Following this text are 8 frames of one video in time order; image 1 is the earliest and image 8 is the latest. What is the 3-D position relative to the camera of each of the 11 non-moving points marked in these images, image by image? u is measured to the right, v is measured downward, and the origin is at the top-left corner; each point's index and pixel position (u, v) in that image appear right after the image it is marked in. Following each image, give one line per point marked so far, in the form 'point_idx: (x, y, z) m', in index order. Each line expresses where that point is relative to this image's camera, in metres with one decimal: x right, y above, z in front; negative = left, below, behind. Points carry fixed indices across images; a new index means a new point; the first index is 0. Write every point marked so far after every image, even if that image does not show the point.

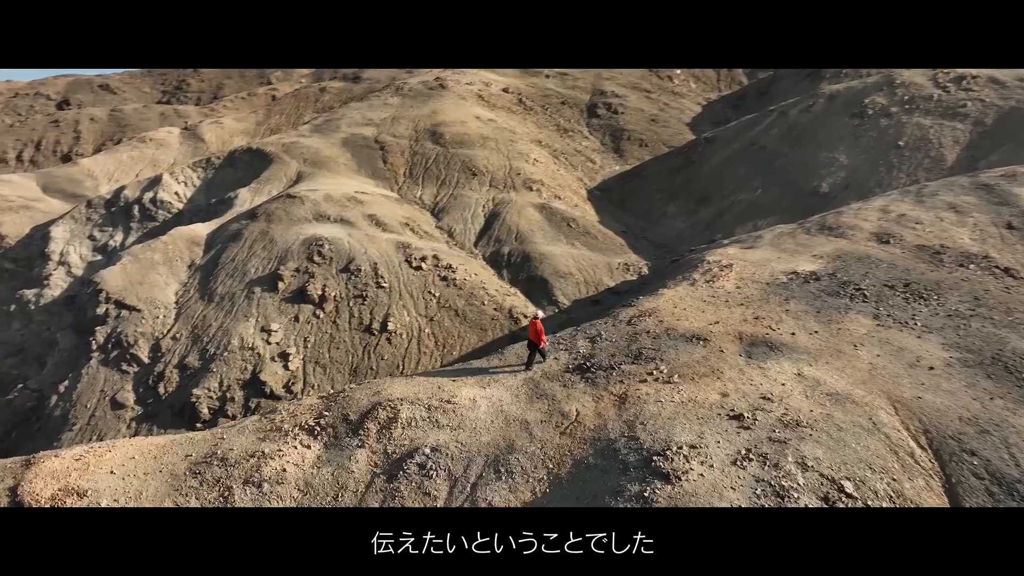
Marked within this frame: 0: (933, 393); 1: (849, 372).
0: (+6.5, -1.6, +11.1) m
1: (+5.3, -1.3, +11.4) m
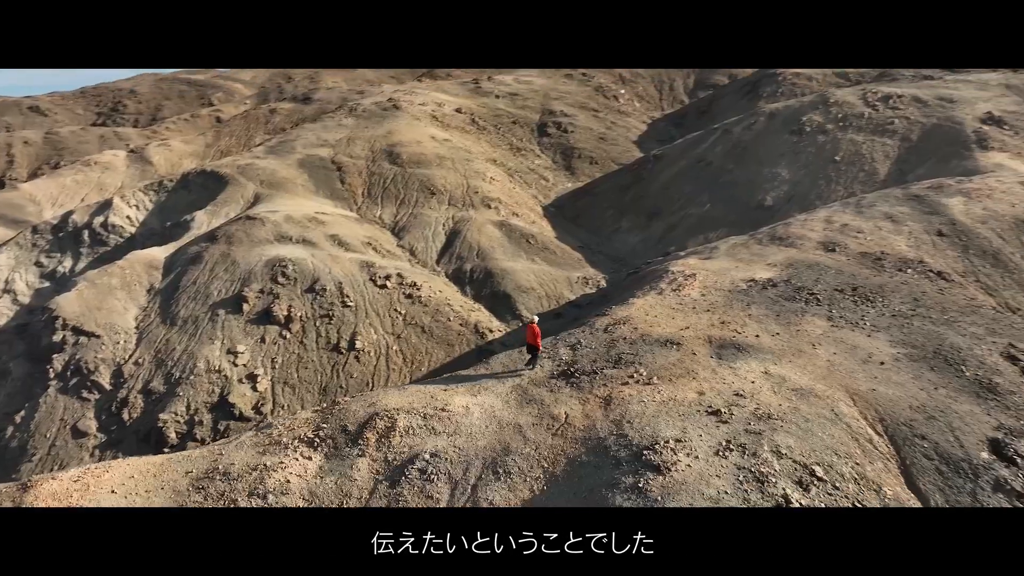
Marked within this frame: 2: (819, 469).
0: (+6.3, -1.6, +12.2) m
1: (+5.1, -1.4, +12.4) m
2: (+4.2, -2.5, +9.9) m
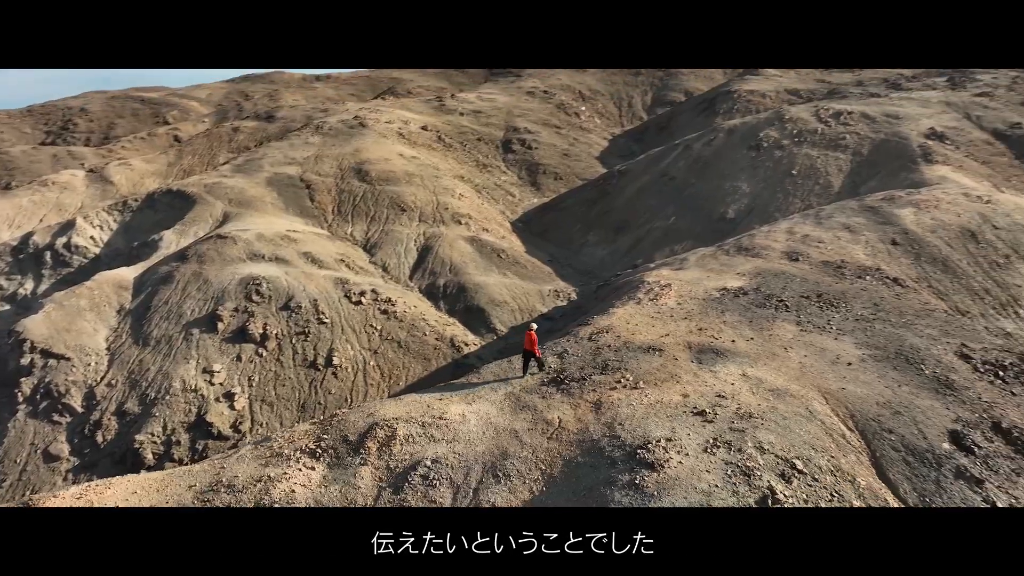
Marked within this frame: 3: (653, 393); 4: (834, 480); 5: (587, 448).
0: (+6.2, -1.7, +13.1) m
1: (+5.0, -1.5, +13.2) m
2: (+4.2, -2.6, +10.6) m
3: (+2.4, -1.8, +12.1) m
4: (+4.7, -2.8, +10.6) m
5: (+1.1, -2.4, +11.0) m
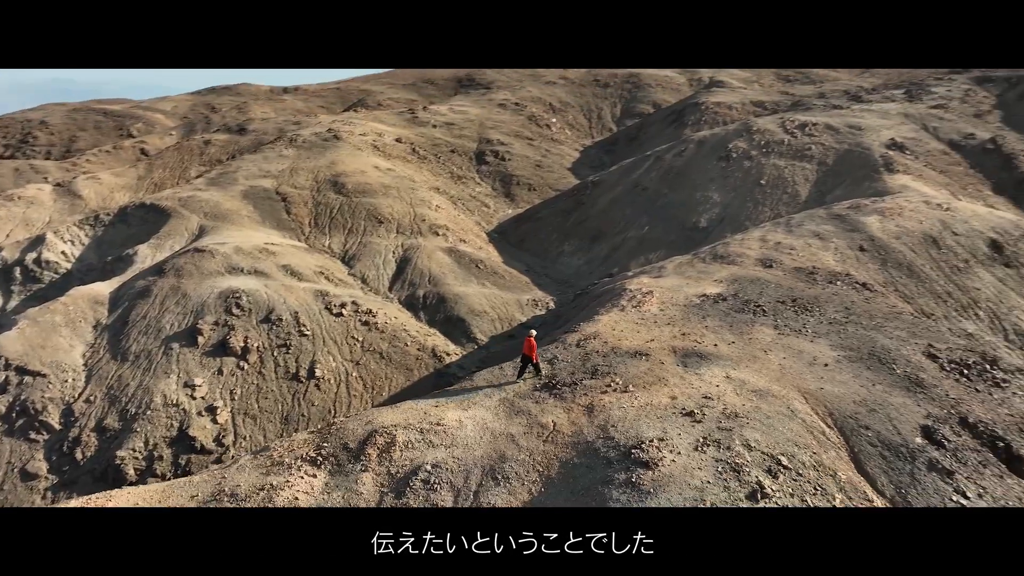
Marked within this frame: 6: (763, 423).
0: (+6.1, -1.8, +13.7) m
1: (+4.8, -1.6, +13.8) m
2: (+4.2, -2.6, +11.1) m
3: (+2.3, -1.9, +12.6) m
4: (+4.7, -2.9, +11.1) m
5: (+1.1, -2.5, +11.4) m
6: (+4.2, -2.2, +12.0) m
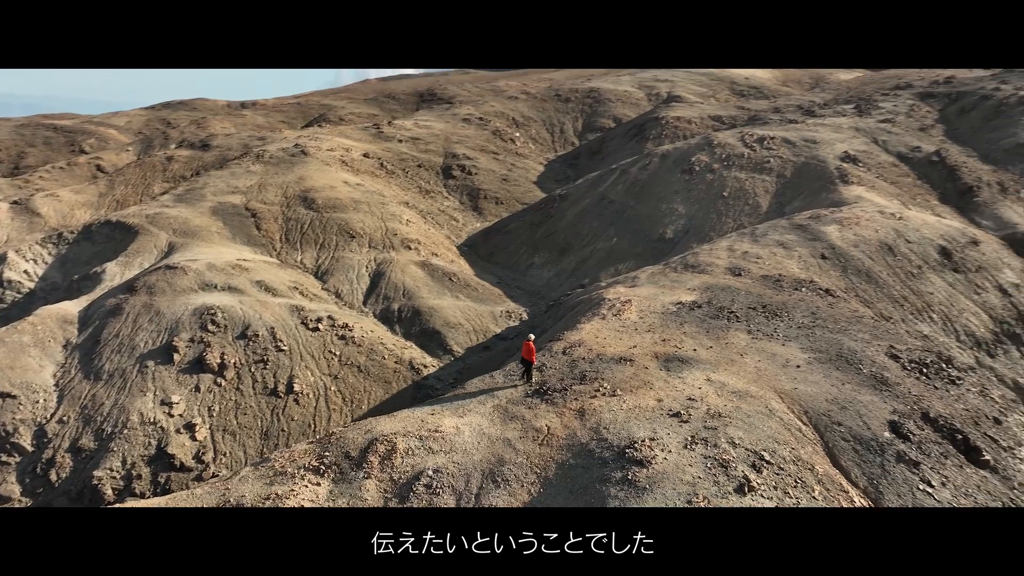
0: (+5.9, -1.9, +14.5) m
1: (+4.6, -1.7, +14.5) m
2: (+4.2, -2.7, +11.9) m
3: (+2.2, -2.0, +13.2) m
4: (+4.7, -2.9, +11.9) m
5: (+1.1, -2.7, +12.0) m
6: (+4.1, -2.3, +12.7) m
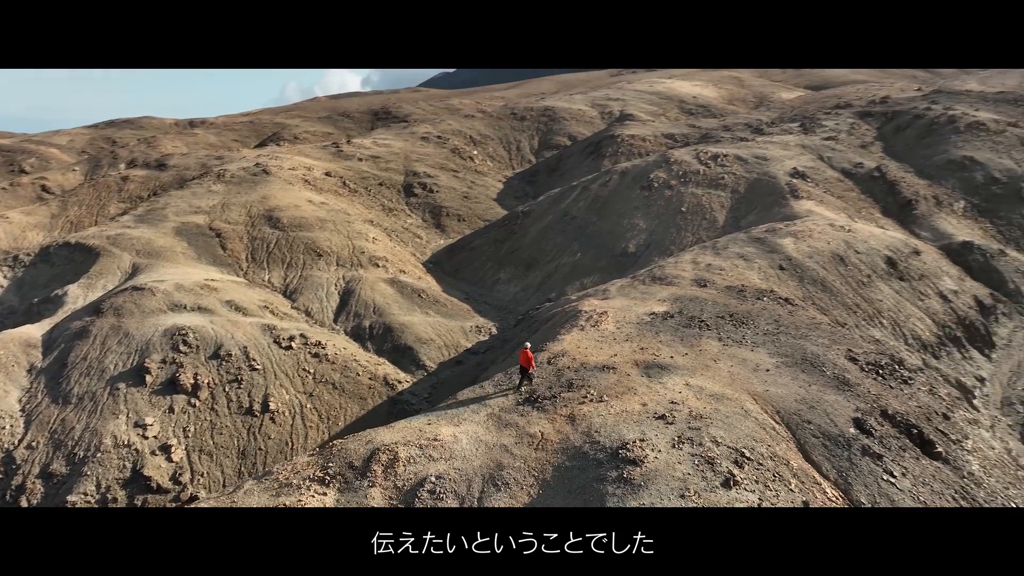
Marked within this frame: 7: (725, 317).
0: (+5.6, -2.1, +15.6) m
1: (+4.4, -1.9, +15.5) m
2: (+4.1, -2.9, +12.8) m
3: (+2.0, -2.3, +14.0) m
4: (+4.6, -3.1, +12.8) m
5: (+1.0, -2.9, +12.6) m
6: (+4.0, -2.5, +13.6) m
7: (+5.7, -0.8, +19.4) m
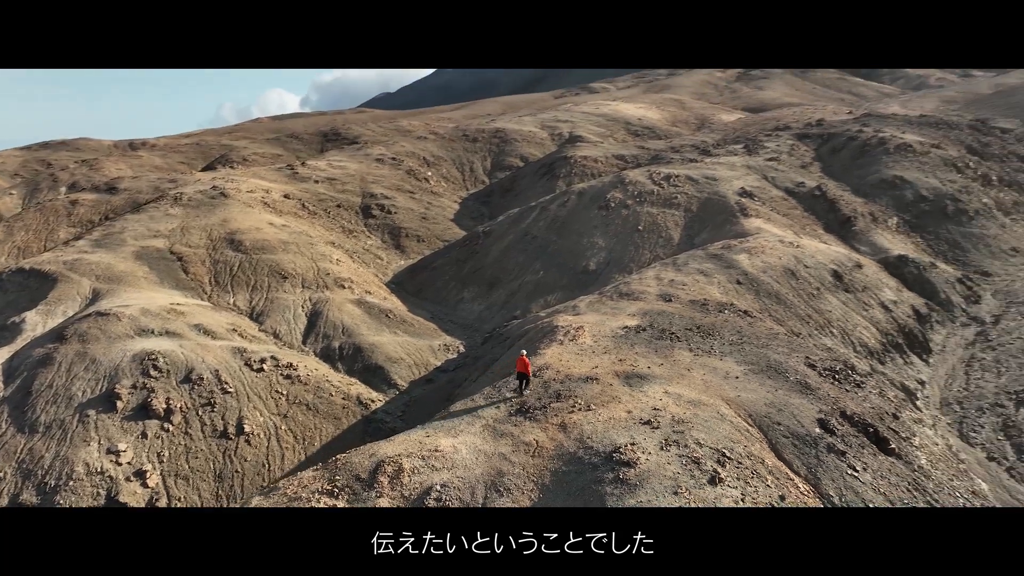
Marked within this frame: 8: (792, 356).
0: (+5.4, -2.4, +16.8) m
1: (+4.2, -2.2, +16.6) m
2: (+4.1, -3.1, +13.8) m
3: (+1.9, -2.6, +14.9) m
4: (+4.6, -3.3, +13.9) m
5: (+1.0, -3.2, +13.5) m
6: (+3.9, -2.8, +14.7) m
7: (+5.1, -1.2, +20.6) m
8: (+7.6, -1.9, +19.7) m
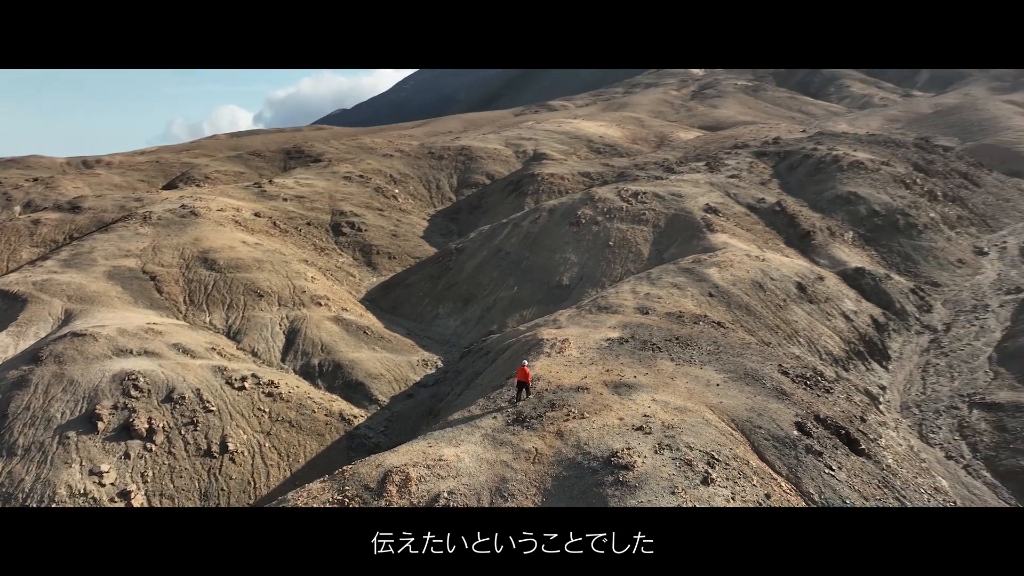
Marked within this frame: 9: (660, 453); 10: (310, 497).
0: (+5.2, -2.7, +17.7) m
1: (+4.0, -2.5, +17.5) m
2: (+4.1, -3.4, +14.7) m
3: (+1.9, -2.9, +15.7) m
4: (+4.6, -3.6, +14.8) m
5: (+1.1, -3.5, +14.2) m
6: (+3.9, -3.1, +15.5) m
7: (+4.7, -1.6, +21.5) m
8: (+7.3, -2.2, +20.8) m
9: (+2.9, -3.3, +14.2) m
10: (-3.9, -4.0, +13.7) m
